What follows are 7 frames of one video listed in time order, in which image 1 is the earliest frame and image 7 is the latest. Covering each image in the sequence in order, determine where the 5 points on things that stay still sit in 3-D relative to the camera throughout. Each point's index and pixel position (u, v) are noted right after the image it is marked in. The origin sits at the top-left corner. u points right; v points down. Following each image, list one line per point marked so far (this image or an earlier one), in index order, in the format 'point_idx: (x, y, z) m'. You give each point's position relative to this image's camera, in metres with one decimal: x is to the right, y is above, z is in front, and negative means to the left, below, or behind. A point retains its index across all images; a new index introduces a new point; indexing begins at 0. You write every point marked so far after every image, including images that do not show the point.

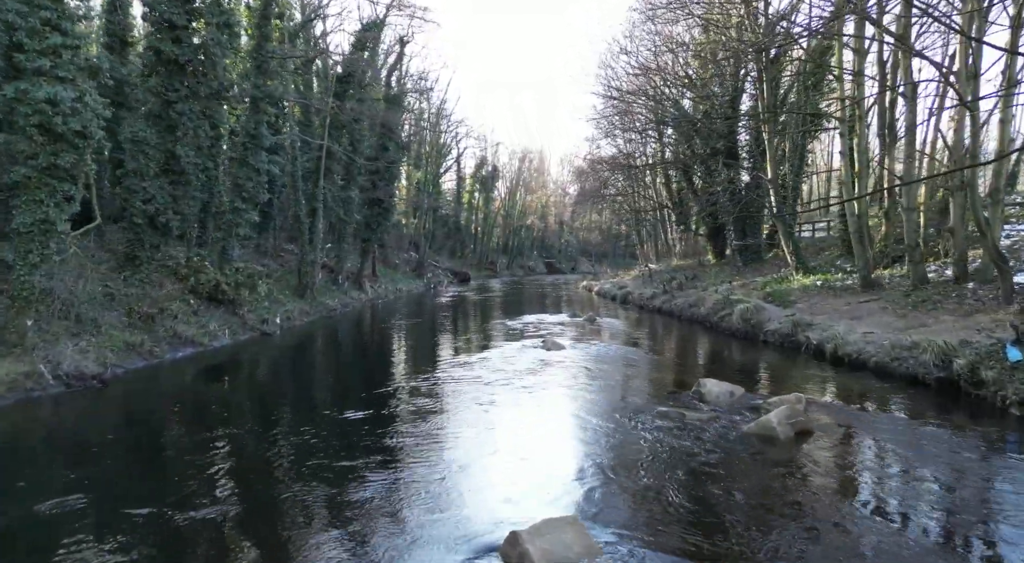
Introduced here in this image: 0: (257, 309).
0: (-7.7, -0.9, +18.5) m
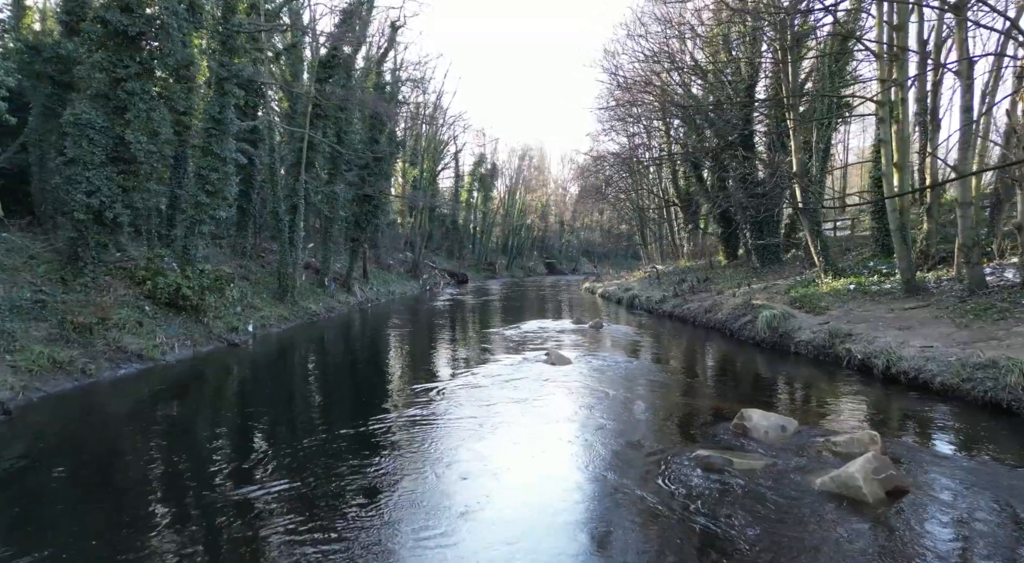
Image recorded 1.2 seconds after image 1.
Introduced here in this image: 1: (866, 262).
0: (-7.7, -1.0, +16.6) m
1: (+11.0, +0.6, +19.1) m
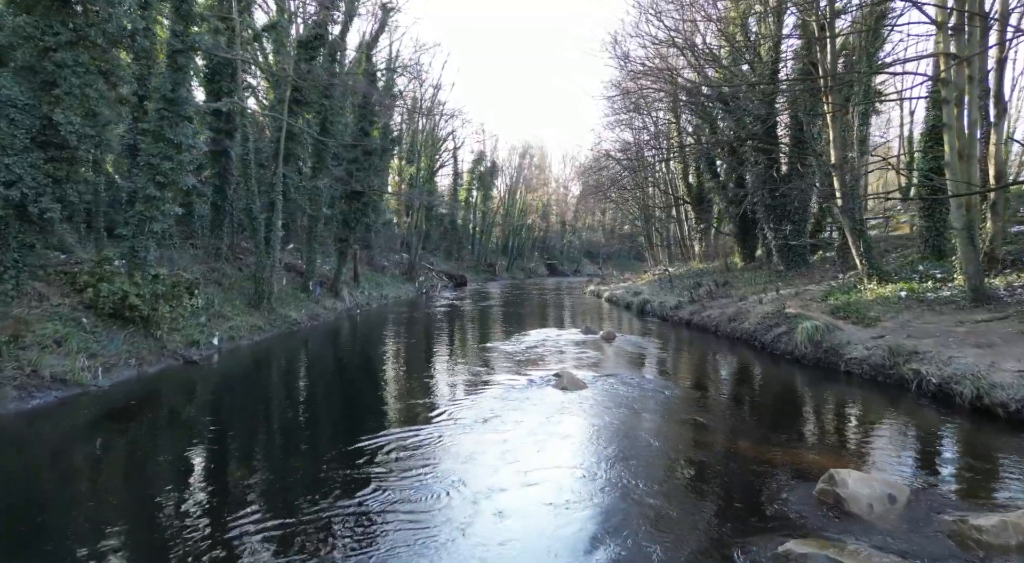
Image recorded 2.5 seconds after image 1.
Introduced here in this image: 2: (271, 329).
0: (-7.6, -1.1, +14.4) m
1: (+11.0, +0.4, +16.9) m
2: (-7.3, -1.5, +18.7) m
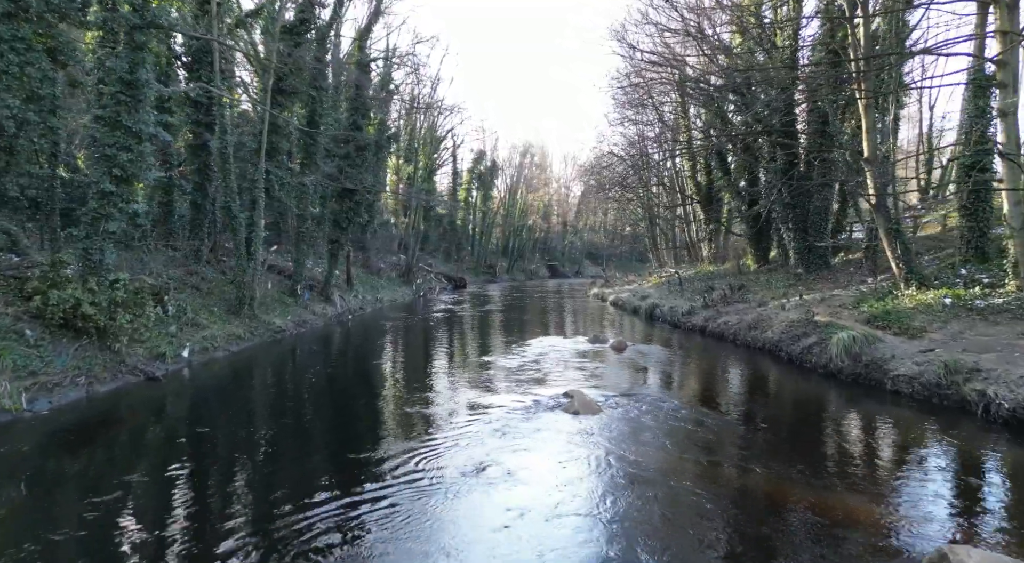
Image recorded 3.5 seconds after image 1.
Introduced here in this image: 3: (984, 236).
0: (-7.6, -1.2, +12.9) m
1: (+11.1, +0.3, +15.5) m
2: (-7.2, -1.6, +17.2) m
3: (+11.8, +1.1, +15.4) m
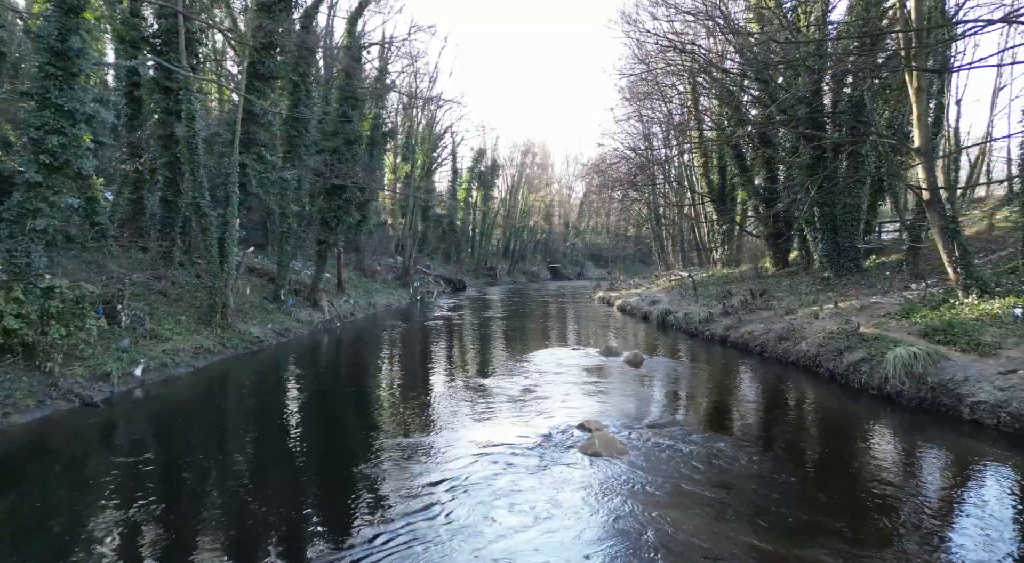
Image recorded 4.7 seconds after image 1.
0: (-7.5, -1.4, +11.1) m
1: (+11.2, +0.2, +13.6) m
2: (-7.2, -1.7, +15.4) m
3: (+11.9, +1.0, +13.6) m
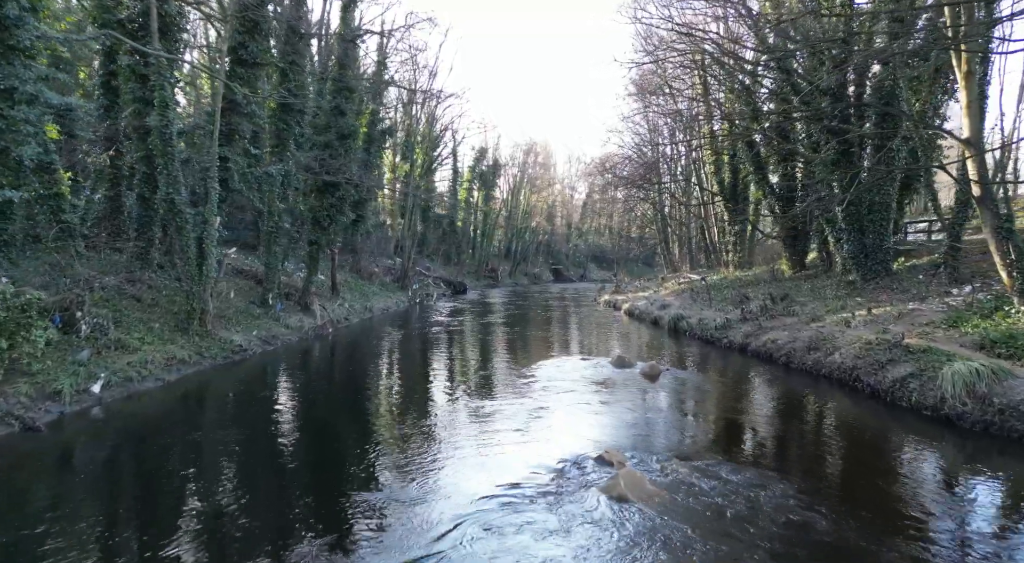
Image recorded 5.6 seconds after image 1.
0: (-7.4, -1.5, +9.8) m
1: (+11.3, 0.0, +12.3) m
2: (-7.1, -1.8, +14.1) m
3: (+12.0, +0.9, +12.3) m
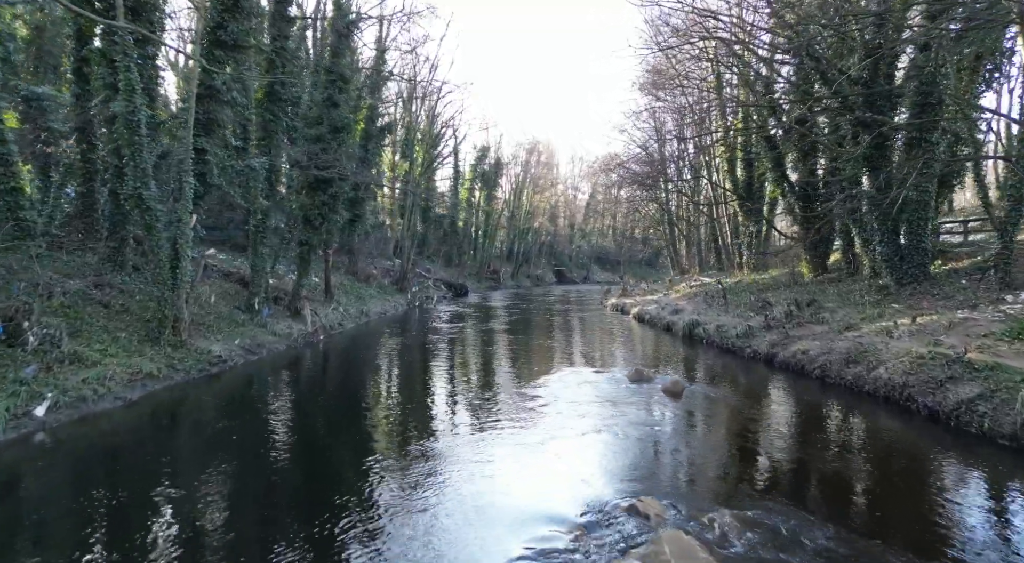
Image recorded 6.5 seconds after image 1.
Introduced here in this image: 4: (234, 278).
0: (-7.3, -1.5, +8.4) m
1: (+11.4, -0.1, +10.8) m
2: (-6.9, -1.9, +12.7) m
3: (+12.1, +0.7, +10.8) m
4: (-8.5, +0.1, +19.0) m
